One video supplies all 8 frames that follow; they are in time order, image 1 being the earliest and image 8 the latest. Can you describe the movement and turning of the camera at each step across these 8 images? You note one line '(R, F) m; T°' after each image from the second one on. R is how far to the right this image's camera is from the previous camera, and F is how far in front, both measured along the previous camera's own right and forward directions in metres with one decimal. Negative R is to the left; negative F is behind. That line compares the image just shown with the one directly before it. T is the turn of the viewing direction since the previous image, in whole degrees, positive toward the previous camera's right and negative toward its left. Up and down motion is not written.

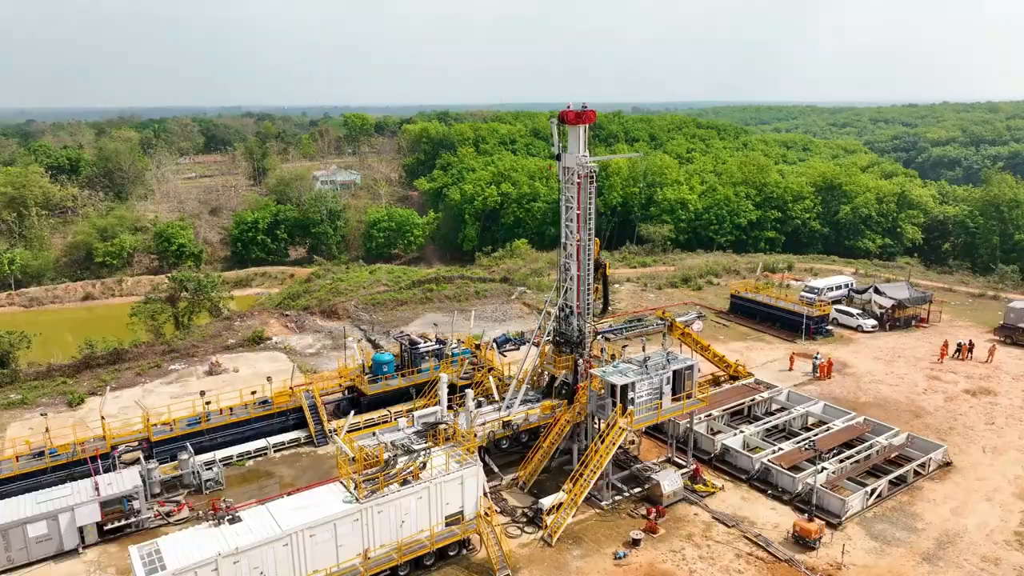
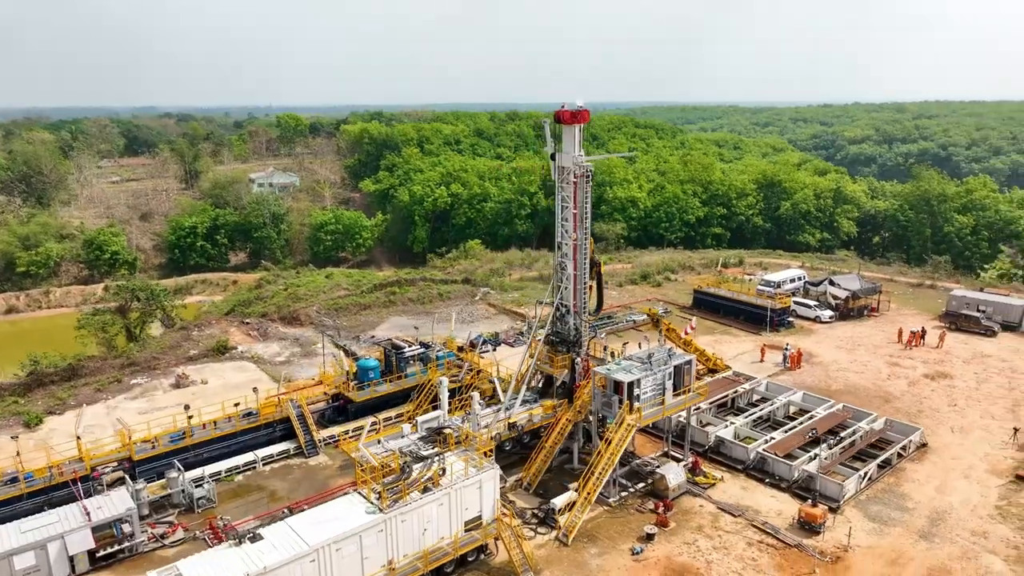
(-1.9, +0.2) m; +5°
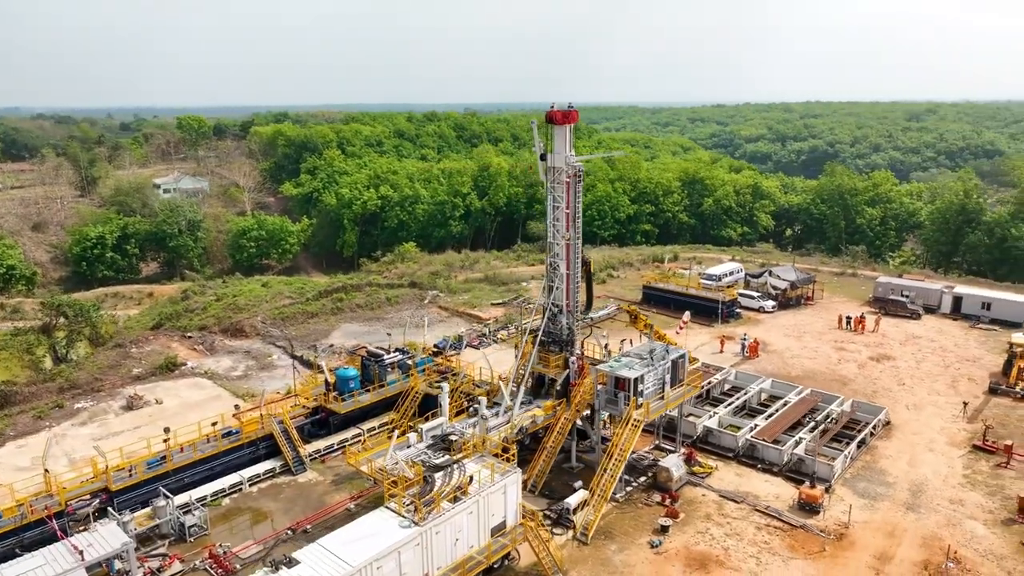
(-2.5, +0.3) m; +7°
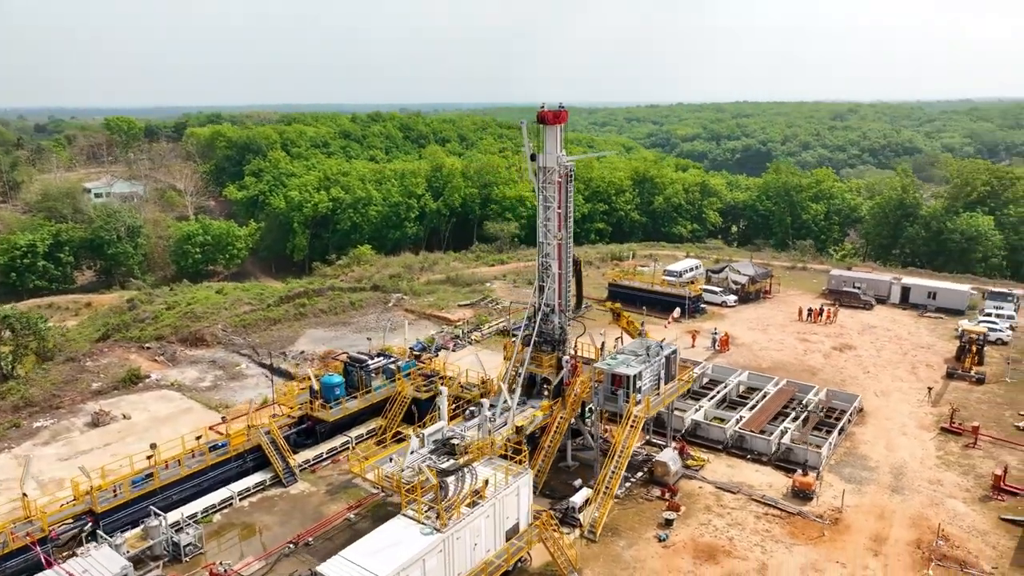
(-1.6, +0.1) m; +5°
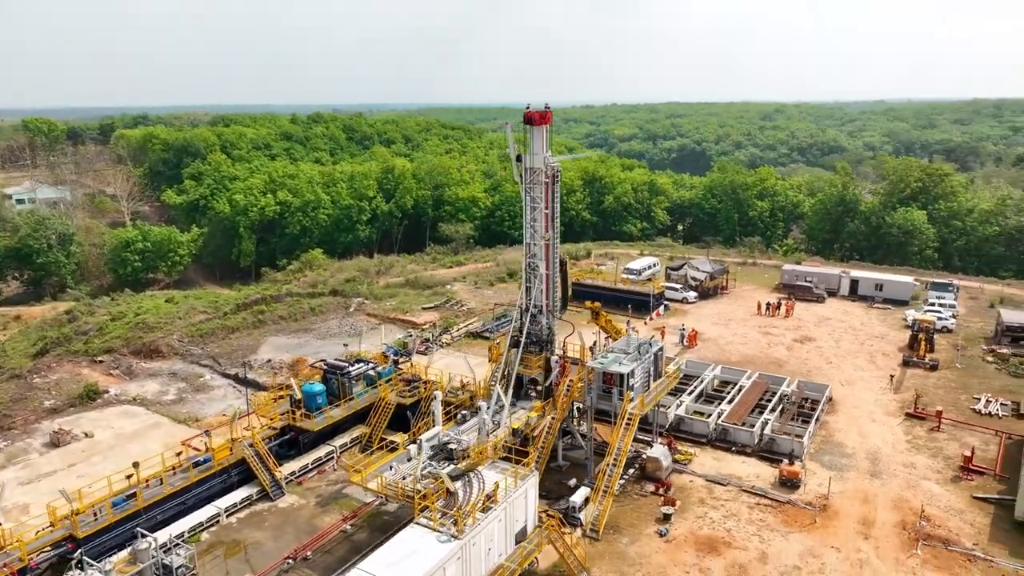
(-1.5, +0.1) m; +5°
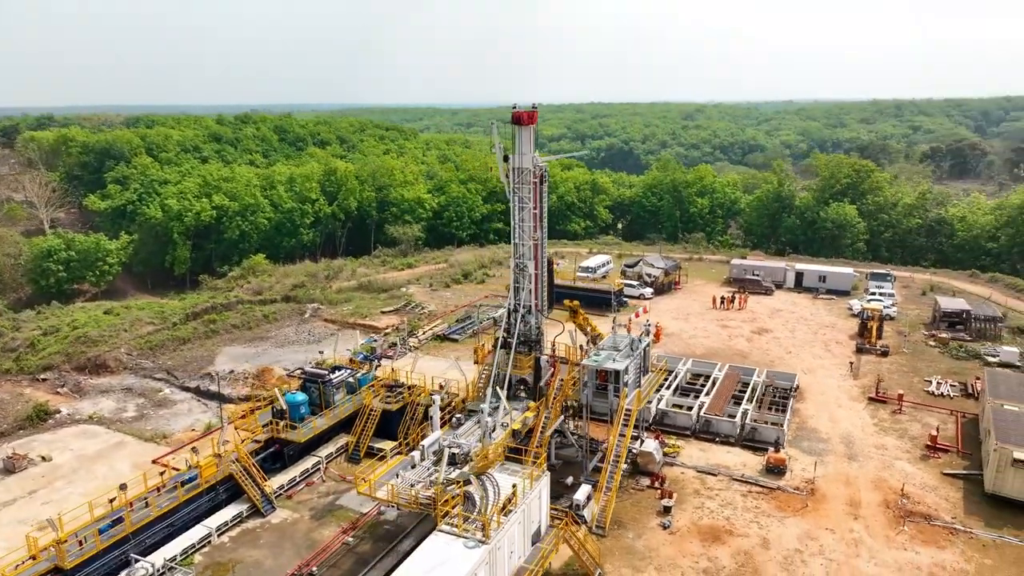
(-1.8, +0.2) m; +6°
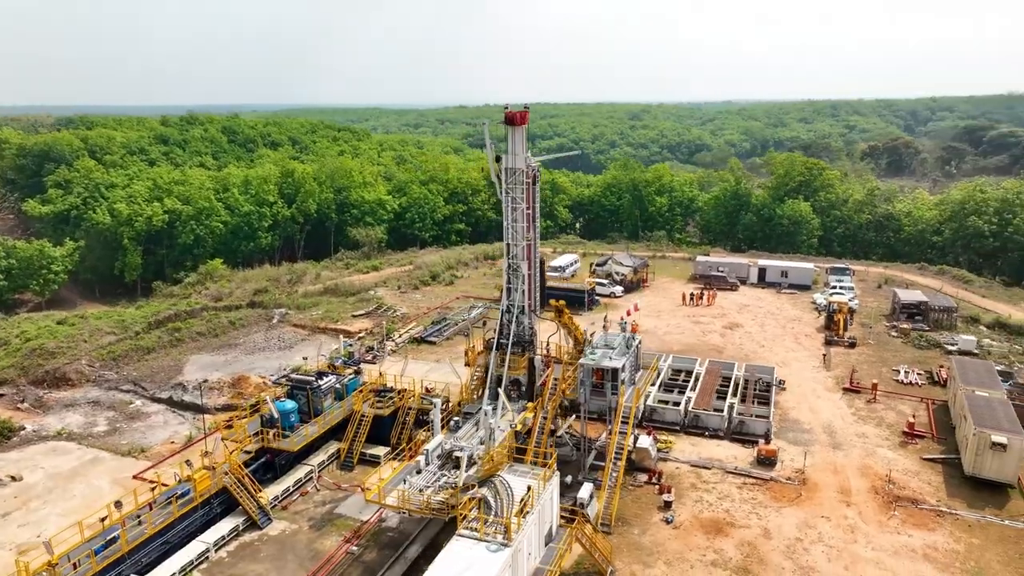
(-1.3, +0.1) m; +4°
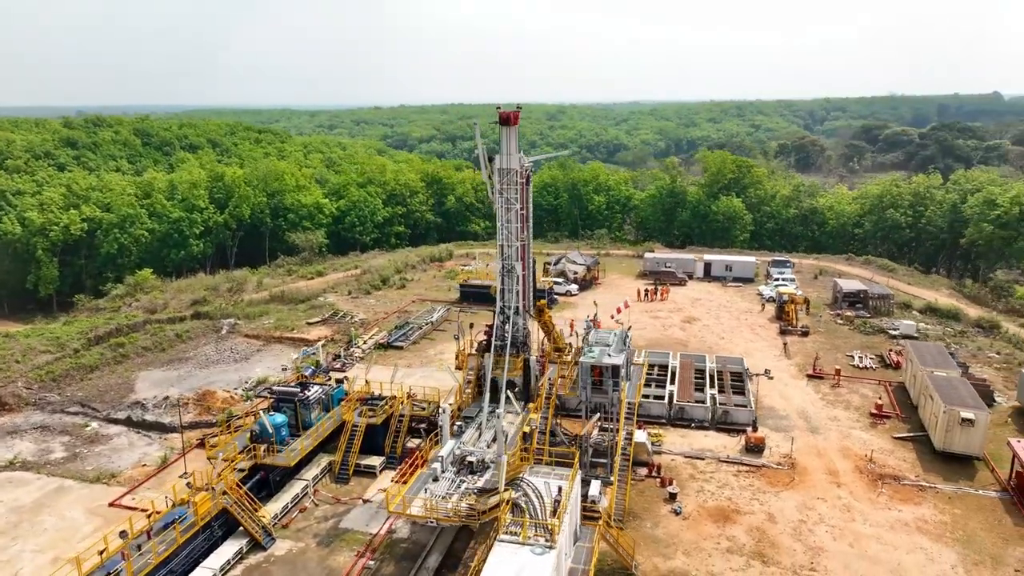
(-2.3, +0.2) m; +7°
